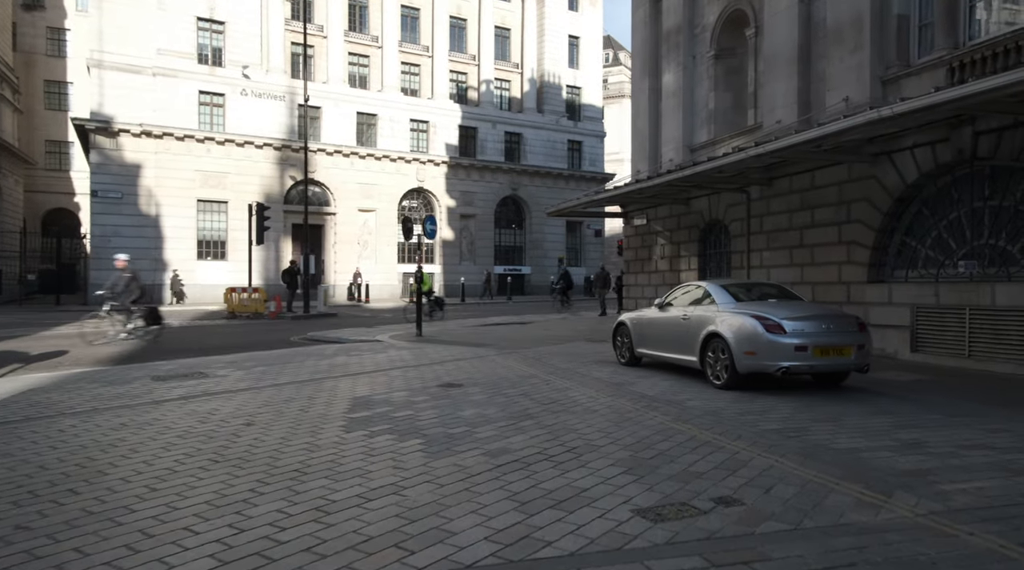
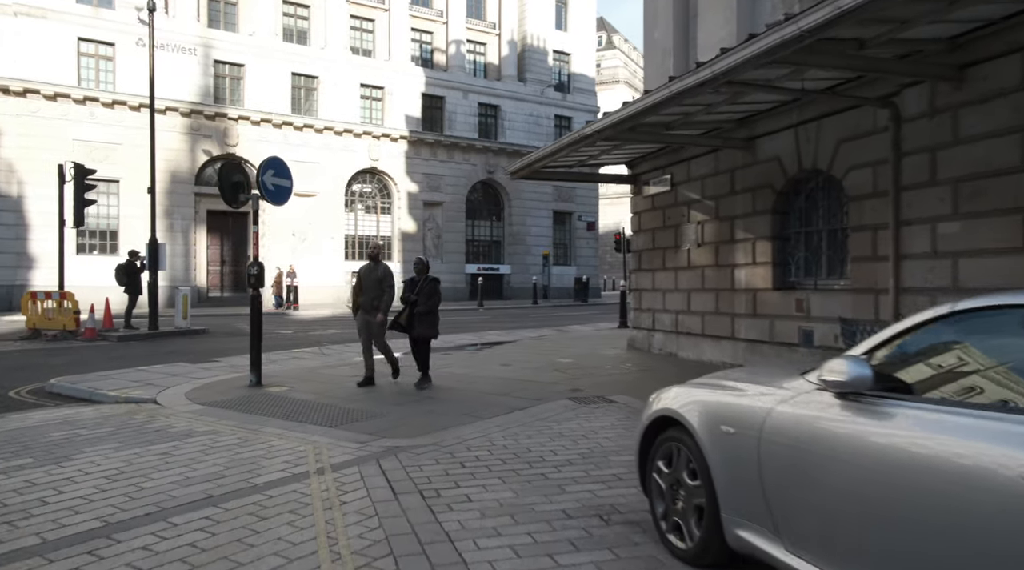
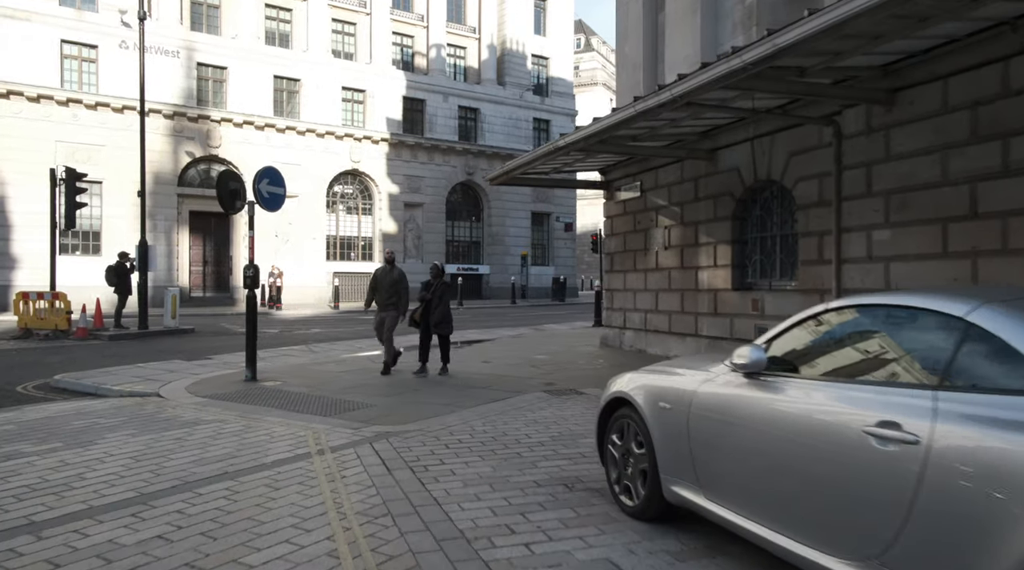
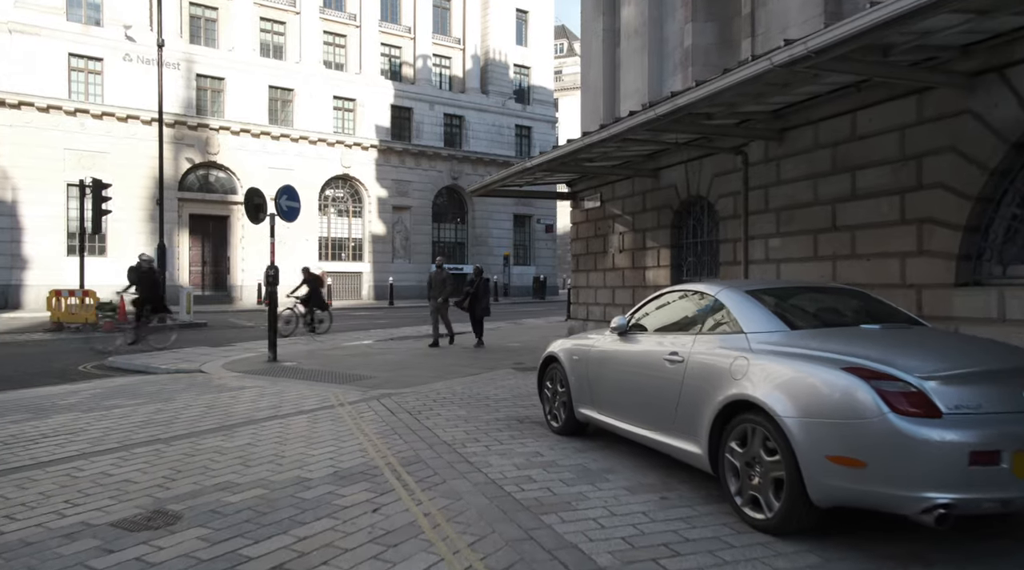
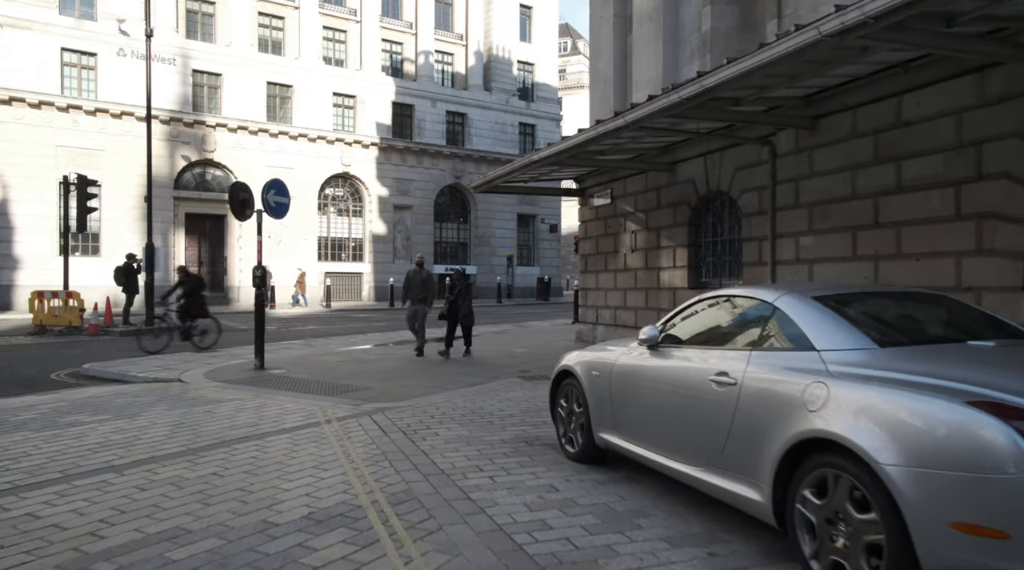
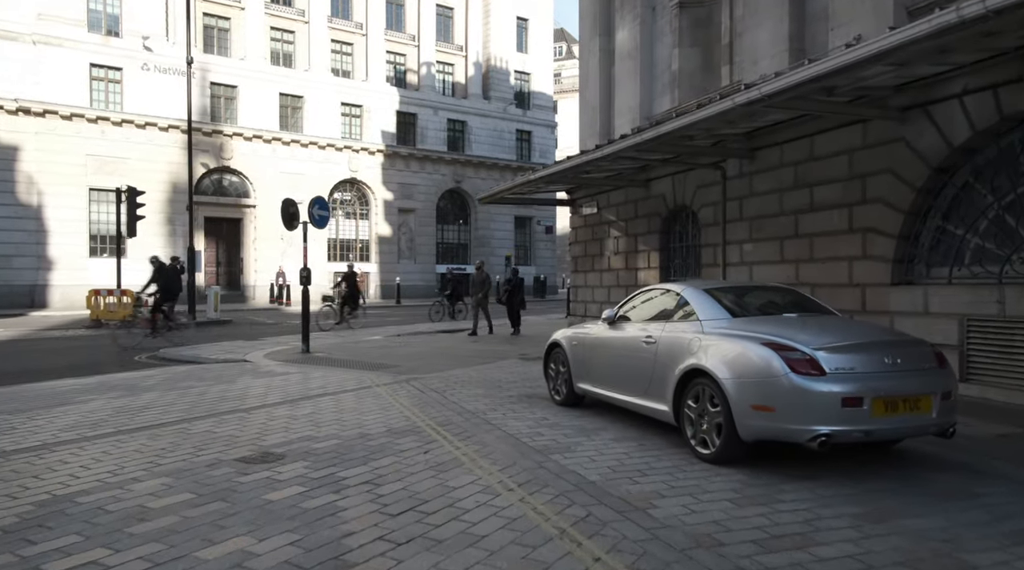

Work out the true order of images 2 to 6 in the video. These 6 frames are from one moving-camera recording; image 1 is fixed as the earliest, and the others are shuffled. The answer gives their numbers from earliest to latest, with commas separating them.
6, 4, 5, 3, 2
